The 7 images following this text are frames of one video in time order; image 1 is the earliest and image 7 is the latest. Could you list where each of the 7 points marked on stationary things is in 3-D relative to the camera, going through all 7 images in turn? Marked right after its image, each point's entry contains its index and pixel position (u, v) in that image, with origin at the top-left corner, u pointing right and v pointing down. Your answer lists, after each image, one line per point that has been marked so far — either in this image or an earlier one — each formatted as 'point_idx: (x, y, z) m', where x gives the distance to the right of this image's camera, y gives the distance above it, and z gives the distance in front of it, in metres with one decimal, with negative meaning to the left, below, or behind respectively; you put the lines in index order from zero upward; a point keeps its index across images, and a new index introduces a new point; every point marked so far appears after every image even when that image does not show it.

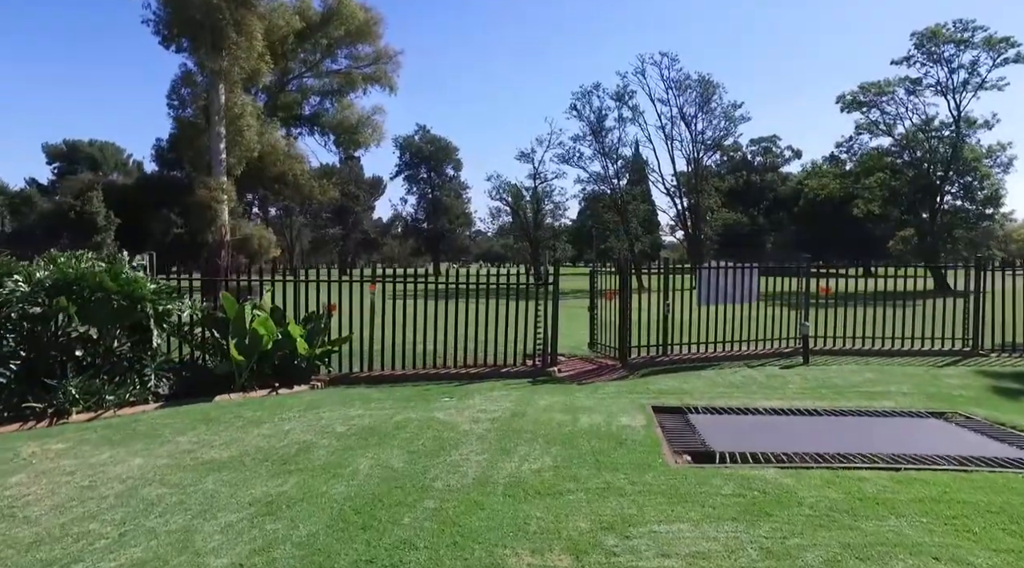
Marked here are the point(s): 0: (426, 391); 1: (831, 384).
0: (-1.0, -1.3, +9.7) m
1: (+3.9, -1.2, +9.9) m
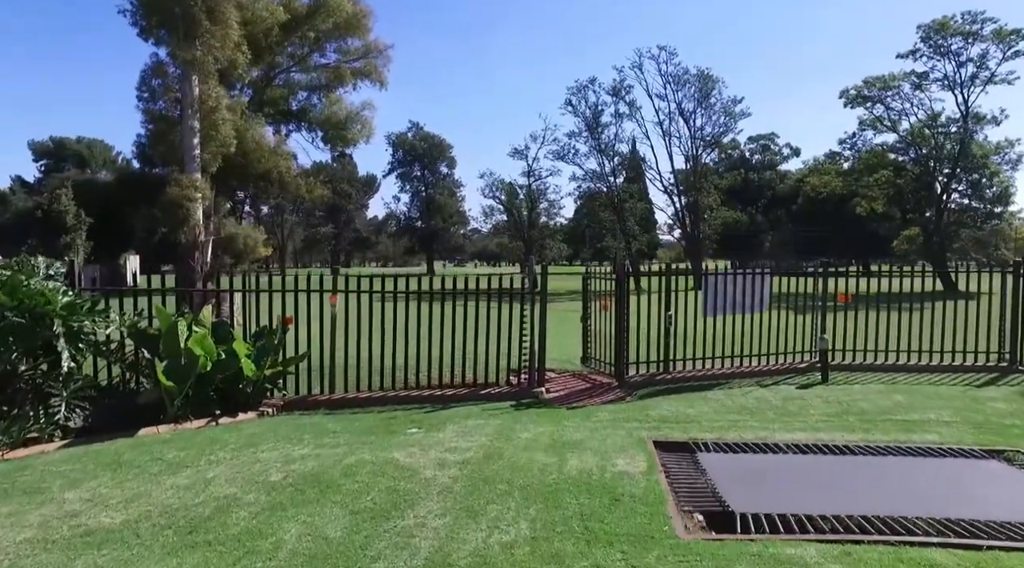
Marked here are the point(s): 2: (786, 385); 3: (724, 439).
0: (-1.2, -1.4, +8.4) m
1: (+3.7, -1.3, +8.7) m
2: (+3.4, -1.2, +10.0) m
3: (+2.0, -1.4, +7.5) m
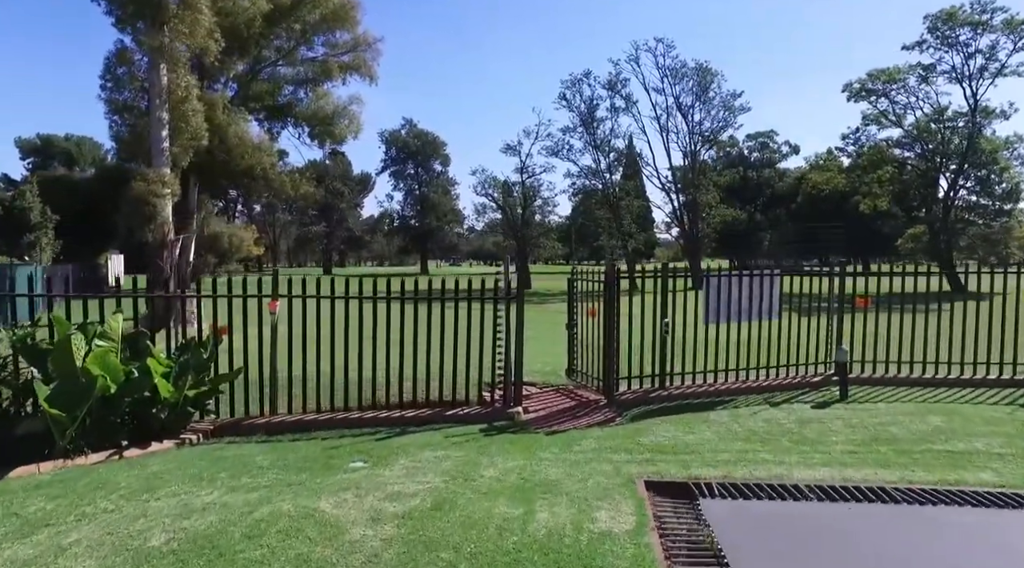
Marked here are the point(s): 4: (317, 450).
0: (-1.5, -1.5, +7.1) m
1: (+3.4, -1.3, +7.3) m
2: (+3.1, -1.2, +8.6) m
3: (+1.7, -1.5, +6.2) m
4: (-1.7, -1.4, +7.1) m
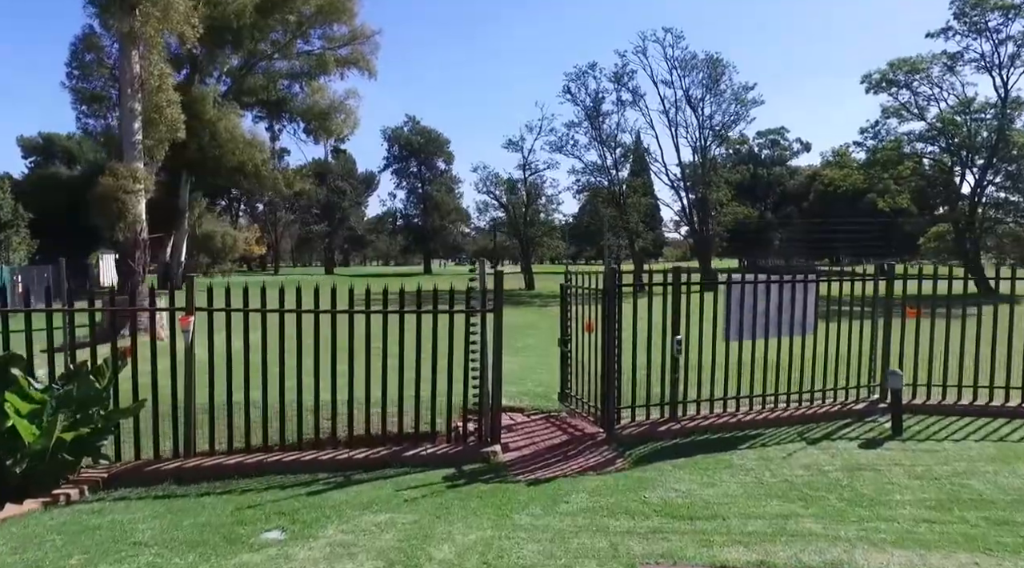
0: (-1.8, -1.5, +5.4) m
1: (+3.2, -1.4, +5.7) m
2: (+2.9, -1.3, +7.0) m
3: (+1.4, -1.6, +4.5) m
4: (-1.9, -1.5, +5.4) m
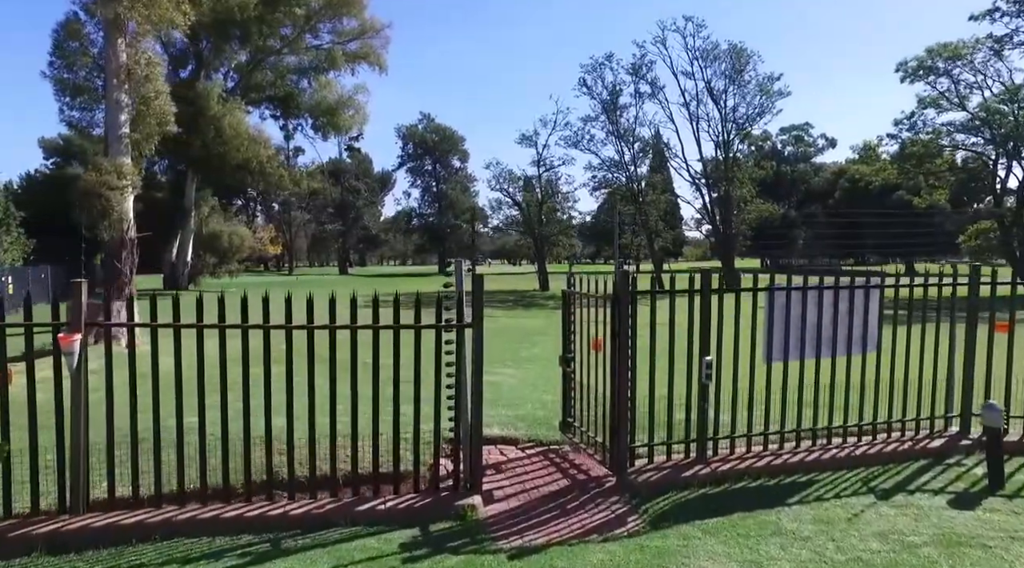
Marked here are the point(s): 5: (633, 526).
0: (-1.9, -1.6, +3.9) m
1: (+3.0, -1.5, +4.0) m
2: (+2.7, -1.4, +5.4) m
3: (+1.3, -1.6, +3.0) m
4: (-2.1, -1.6, +4.0) m
5: (+0.8, -1.5, +5.1) m
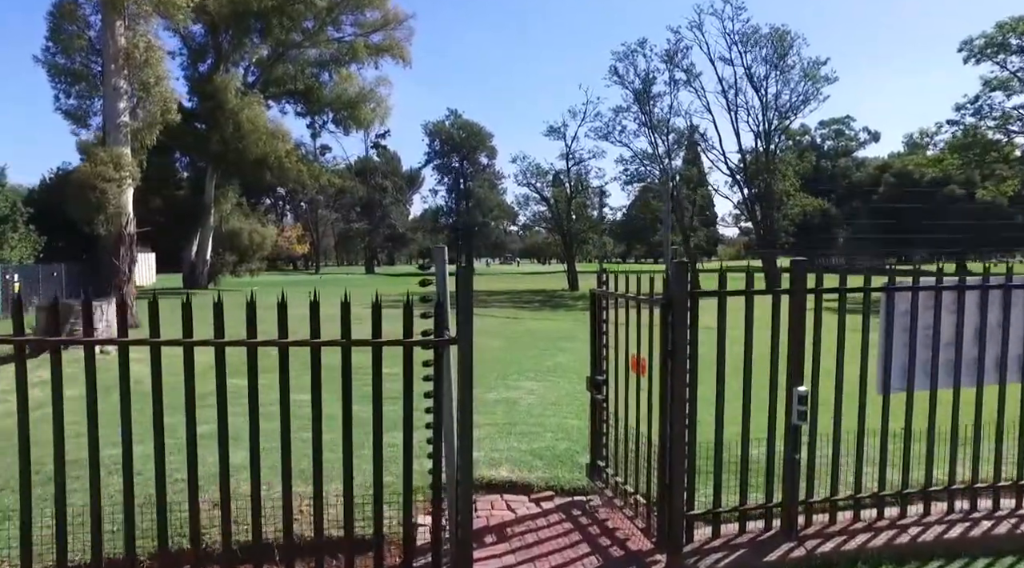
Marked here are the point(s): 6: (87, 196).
0: (-2.0, -1.6, +2.2) m
1: (+3.0, -1.4, +2.2) m
2: (+2.8, -1.4, +3.5) m
3: (+1.2, -1.6, +1.2) m
4: (-2.1, -1.6, +2.3) m
5: (+0.8, -1.5, +3.4) m
6: (-10.1, +2.1, +19.3) m
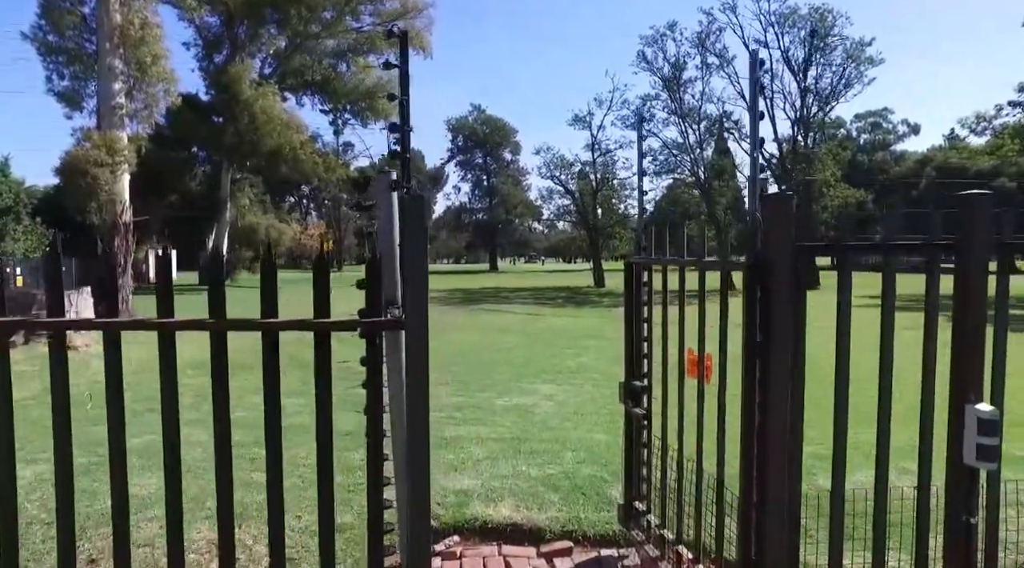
0: (-2.0, -1.4, +0.8) m
1: (+2.9, -1.3, +0.5) m
2: (+2.7, -1.2, +1.9) m
3: (+1.1, -1.4, -0.4) m
4: (-2.2, -1.4, +0.8) m
5: (+0.7, -1.3, +1.8) m
6: (-9.6, +2.3, +18.0) m
